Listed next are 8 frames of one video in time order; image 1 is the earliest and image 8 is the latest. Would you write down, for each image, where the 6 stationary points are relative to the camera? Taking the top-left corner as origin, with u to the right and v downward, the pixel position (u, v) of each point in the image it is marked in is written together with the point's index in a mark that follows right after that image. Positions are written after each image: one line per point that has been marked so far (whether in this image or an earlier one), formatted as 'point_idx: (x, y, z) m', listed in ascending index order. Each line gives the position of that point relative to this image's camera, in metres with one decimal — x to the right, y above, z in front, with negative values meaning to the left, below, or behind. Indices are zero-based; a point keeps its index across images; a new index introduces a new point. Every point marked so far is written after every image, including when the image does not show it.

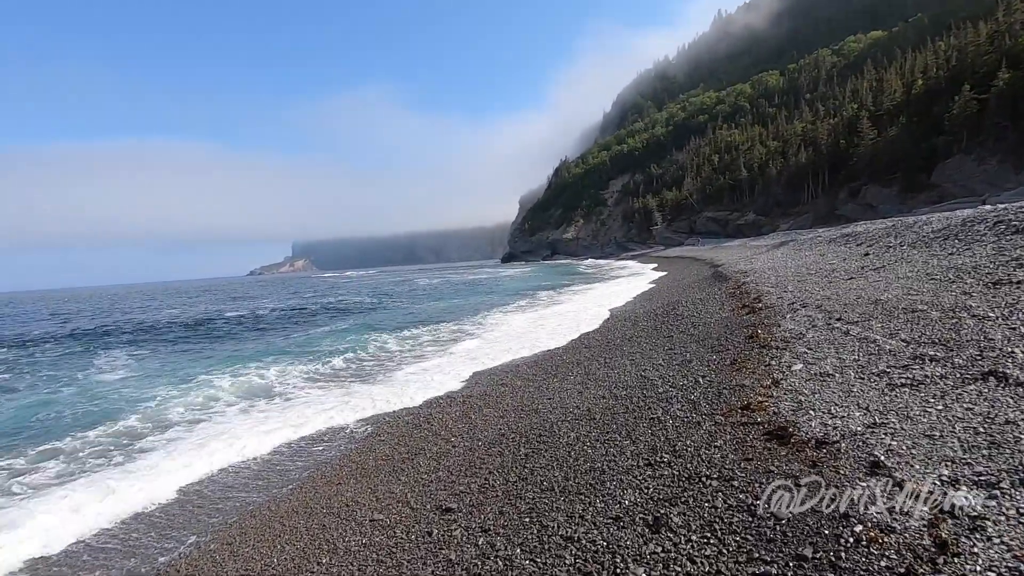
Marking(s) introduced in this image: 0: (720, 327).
0: (+4.4, -0.8, +11.4) m
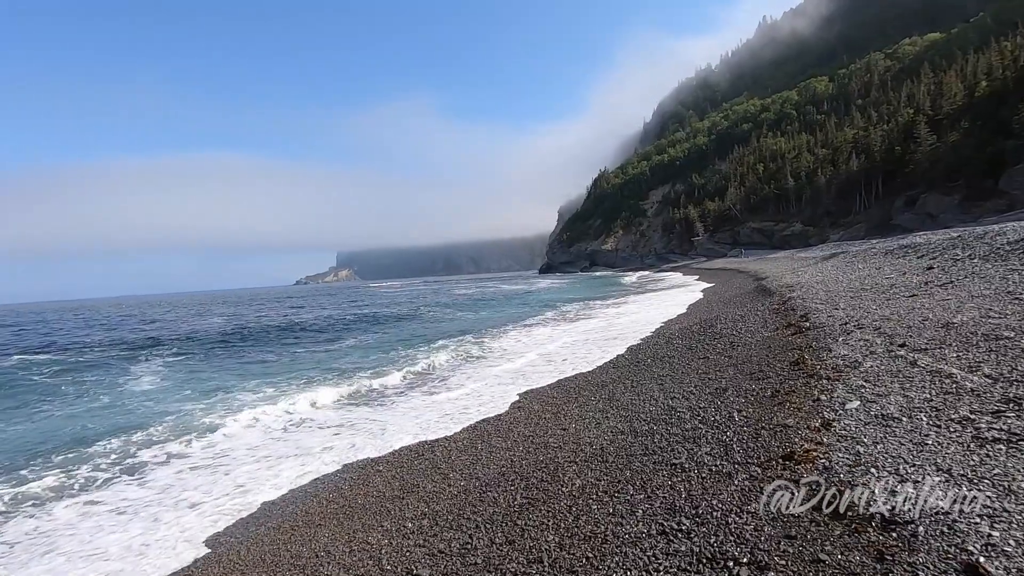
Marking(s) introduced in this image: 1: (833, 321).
0: (+4.8, -1.2, +10.2) m
1: (+6.4, -0.7, +10.8) m
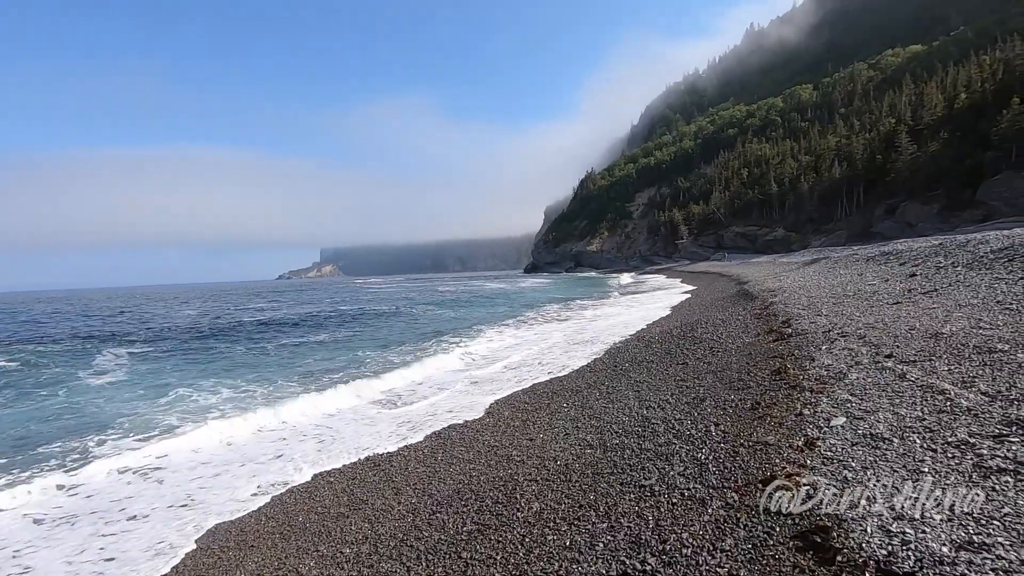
0: (+4.2, -1.3, +9.8) m
1: (+5.9, -0.8, +10.4) m
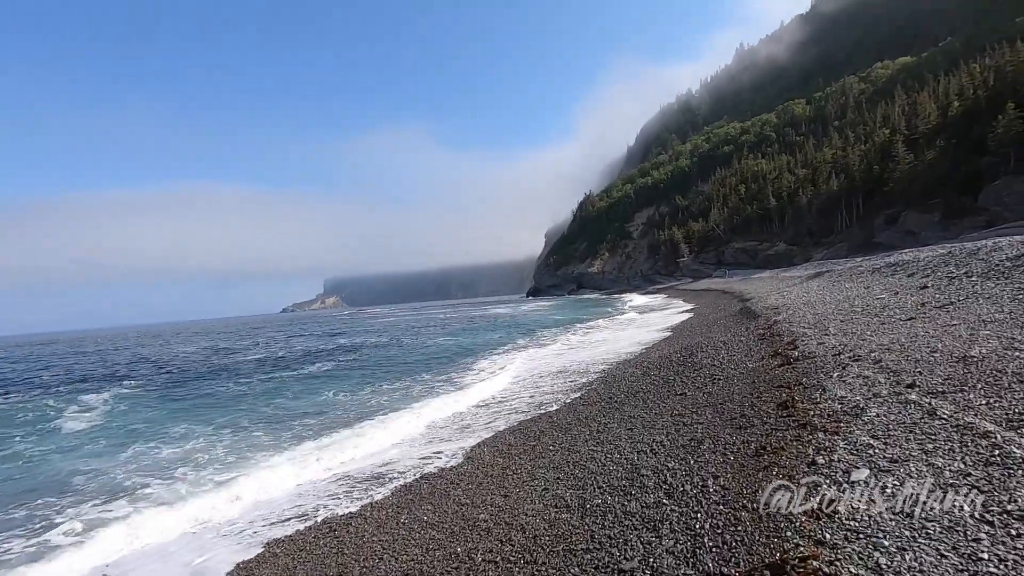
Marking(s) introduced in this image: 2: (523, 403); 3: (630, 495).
0: (+3.9, -1.6, +8.9) m
1: (+5.5, -1.1, +9.5) m
2: (+0.2, -2.7, +12.4) m
3: (+1.1, -2.0, +5.2) m
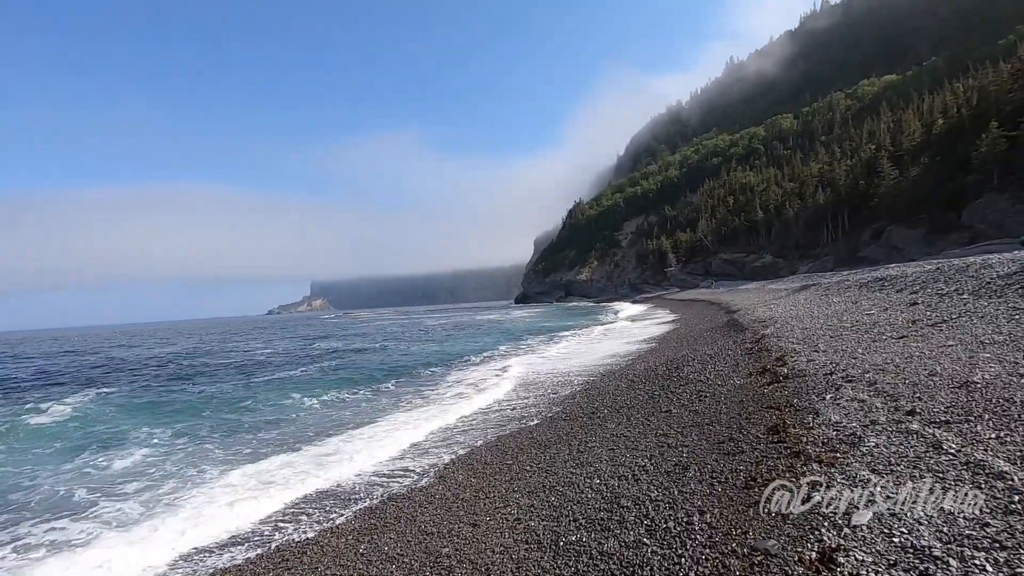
0: (+3.5, -1.8, +8.5) m
1: (+5.2, -1.4, +9.1) m
2: (-0.3, -2.9, +11.9) m
3: (+0.8, -2.1, +4.7) m
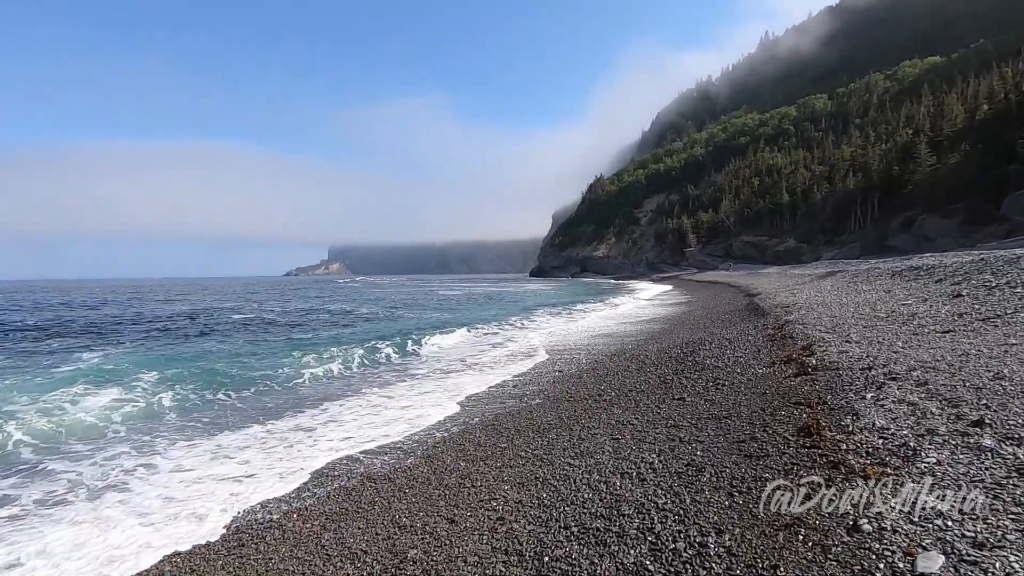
0: (+3.4, -1.5, +7.6) m
1: (+5.1, -1.1, +8.2) m
2: (-0.3, -2.2, +11.2) m
3: (+0.7, -1.9, +3.9) m
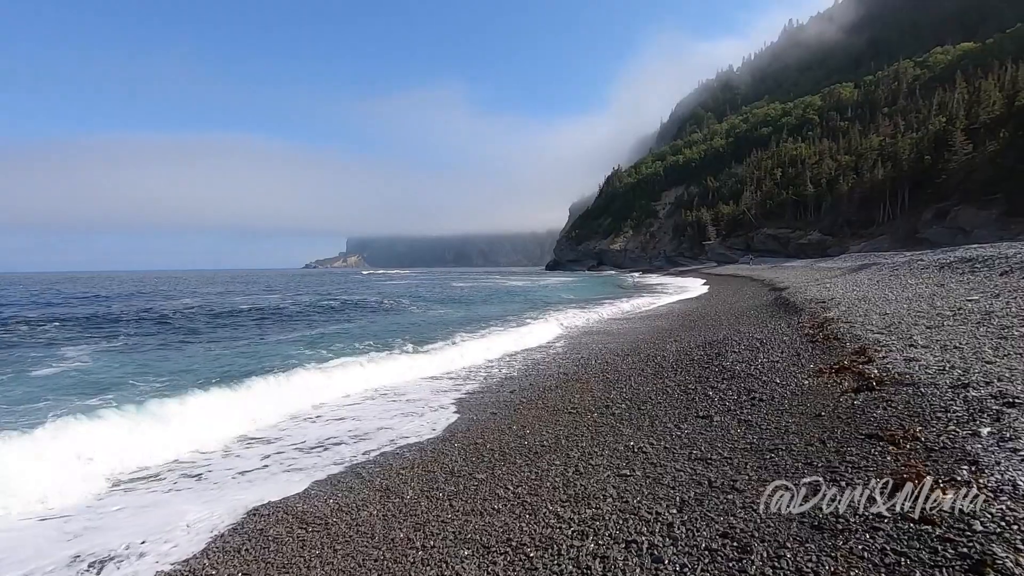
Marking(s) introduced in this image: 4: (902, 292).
0: (+3.2, -1.4, +5.8) m
1: (+4.9, -1.0, +6.3) m
2: (-0.4, -2.0, +9.5) m
3: (+0.3, -1.8, +2.2) m
4: (+11.2, -0.1, +15.3) m
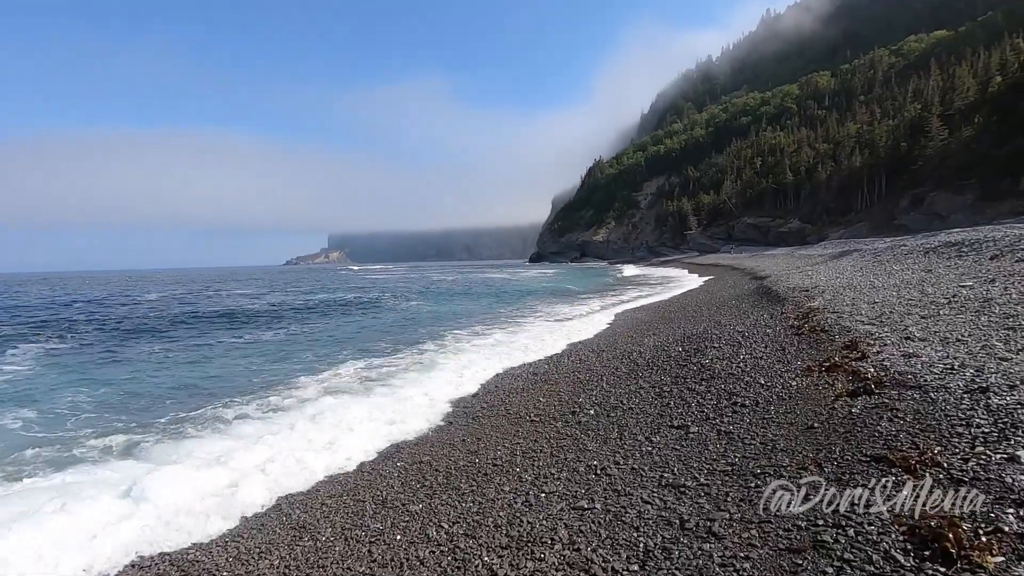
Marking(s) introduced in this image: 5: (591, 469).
0: (+2.6, -1.3, +4.9) m
1: (+4.3, -0.9, +5.4) m
2: (-1.1, -2.0, +8.5) m
3: (-0.2, -1.8, +1.2) m
4: (+10.3, +0.3, +14.6) m
5: (+0.8, -1.8, +5.4) m
